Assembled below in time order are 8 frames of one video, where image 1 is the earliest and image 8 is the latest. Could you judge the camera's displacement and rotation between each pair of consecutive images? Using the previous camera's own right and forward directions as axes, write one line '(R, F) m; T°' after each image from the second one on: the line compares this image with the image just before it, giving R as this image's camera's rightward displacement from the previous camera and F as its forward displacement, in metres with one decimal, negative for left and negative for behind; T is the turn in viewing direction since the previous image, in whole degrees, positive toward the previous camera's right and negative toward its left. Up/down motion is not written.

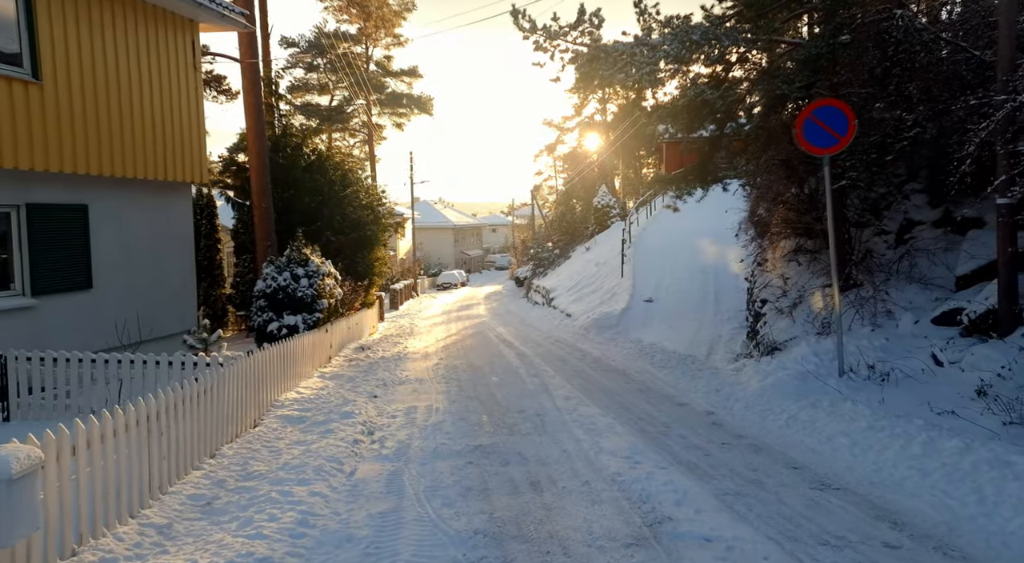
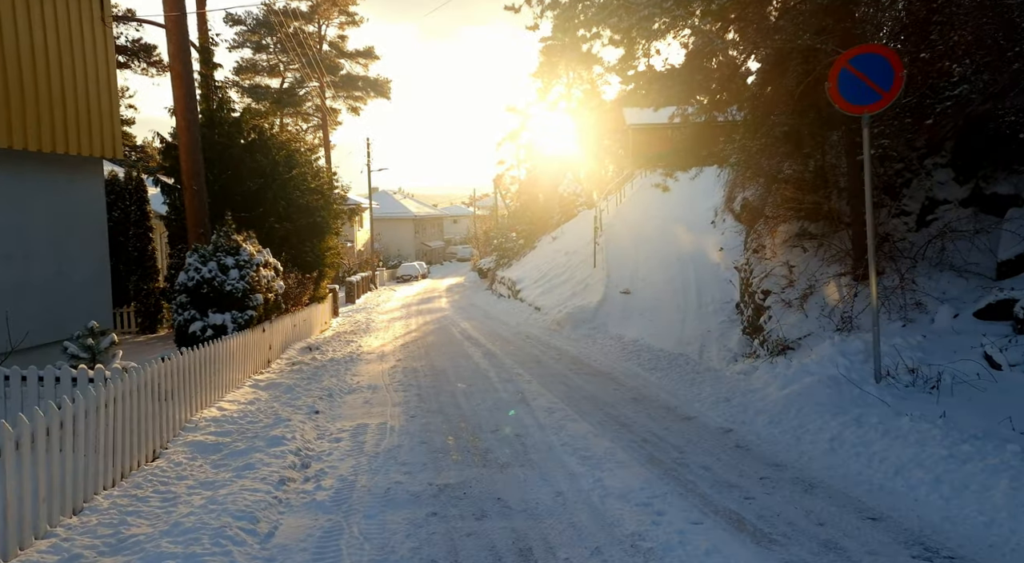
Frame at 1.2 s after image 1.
(-0.1, +1.9) m; +3°
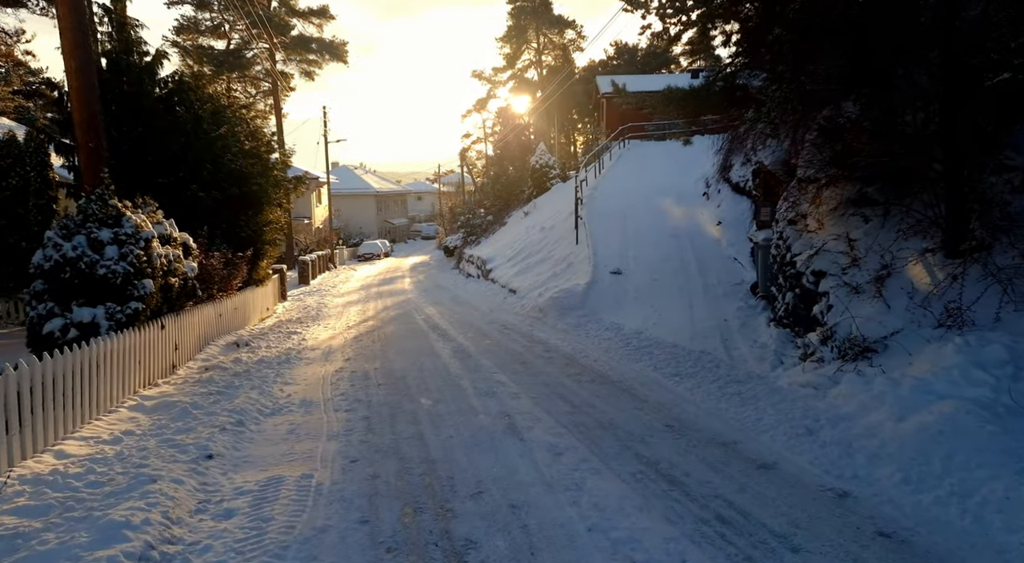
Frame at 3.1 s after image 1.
(-0.2, +2.9) m; +2°
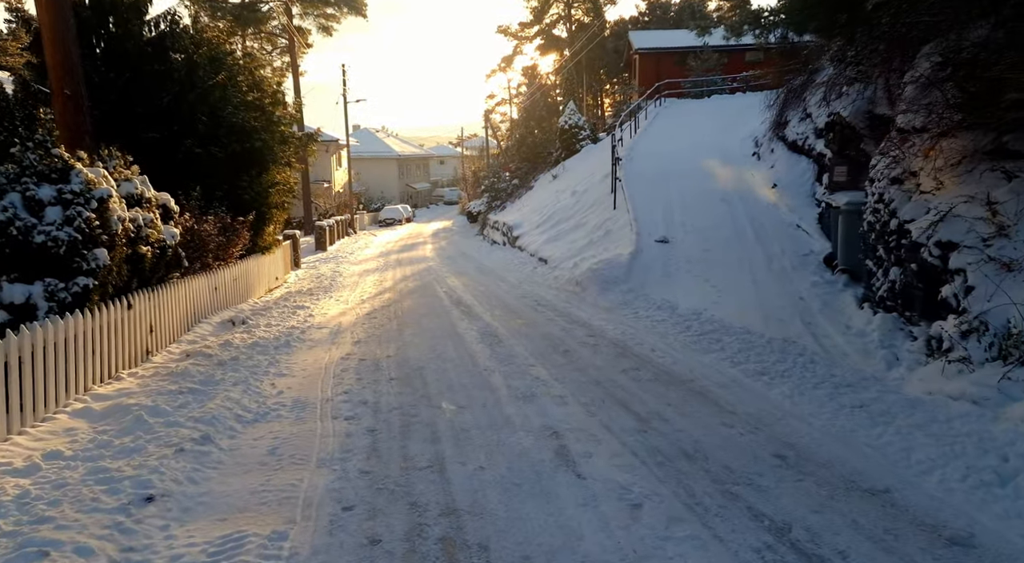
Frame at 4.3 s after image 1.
(-0.2, +1.9) m; -2°
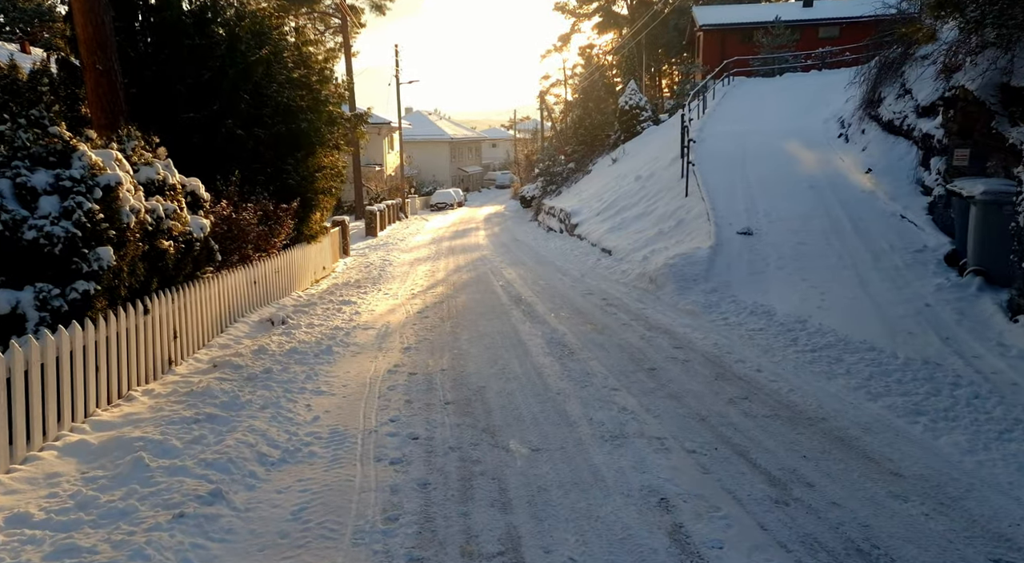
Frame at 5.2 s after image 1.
(-0.3, +1.4) m; -4°
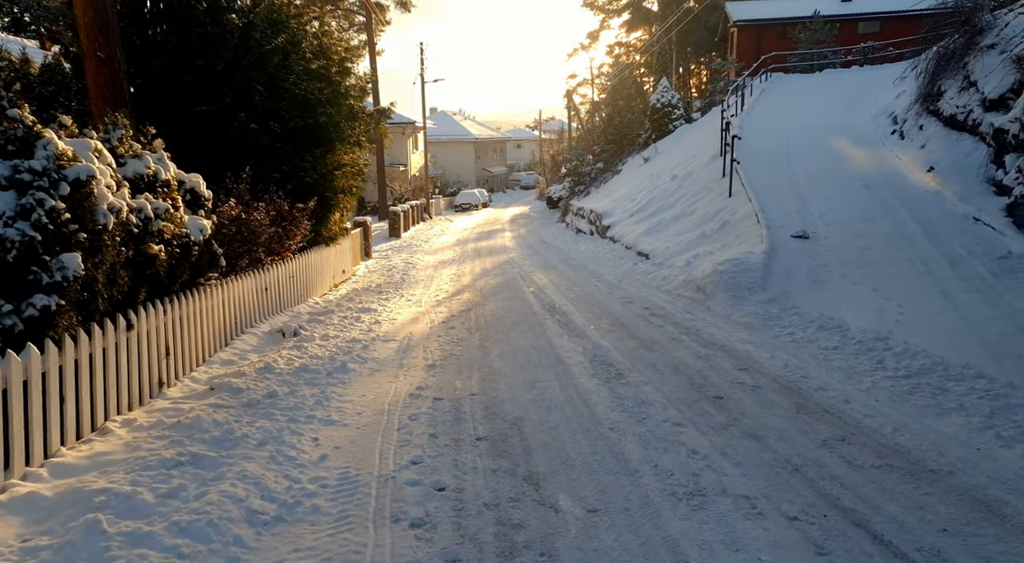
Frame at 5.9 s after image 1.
(-0.2, +1.1) m; -2°
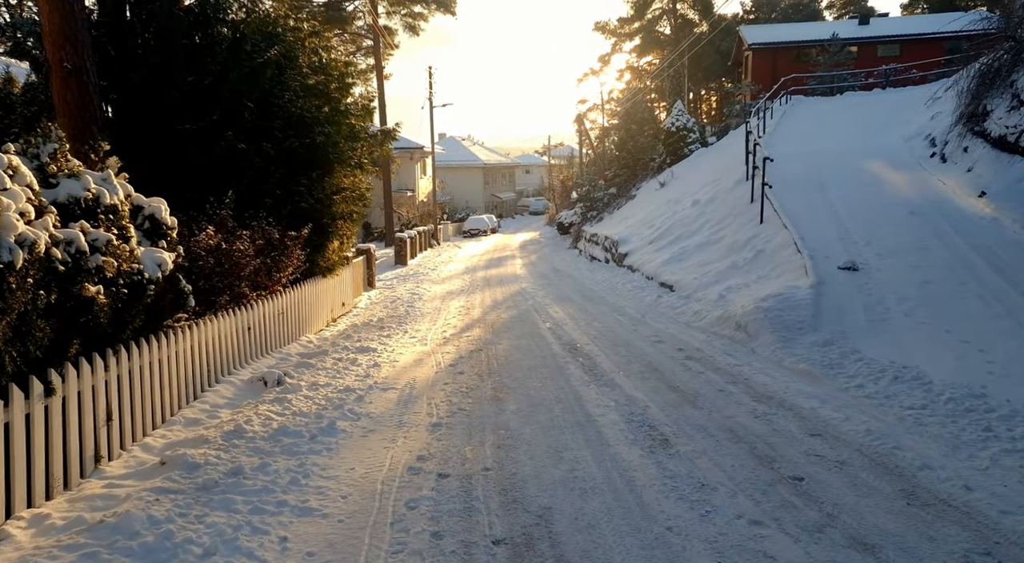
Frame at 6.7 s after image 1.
(-0.1, +1.3) m; -1°
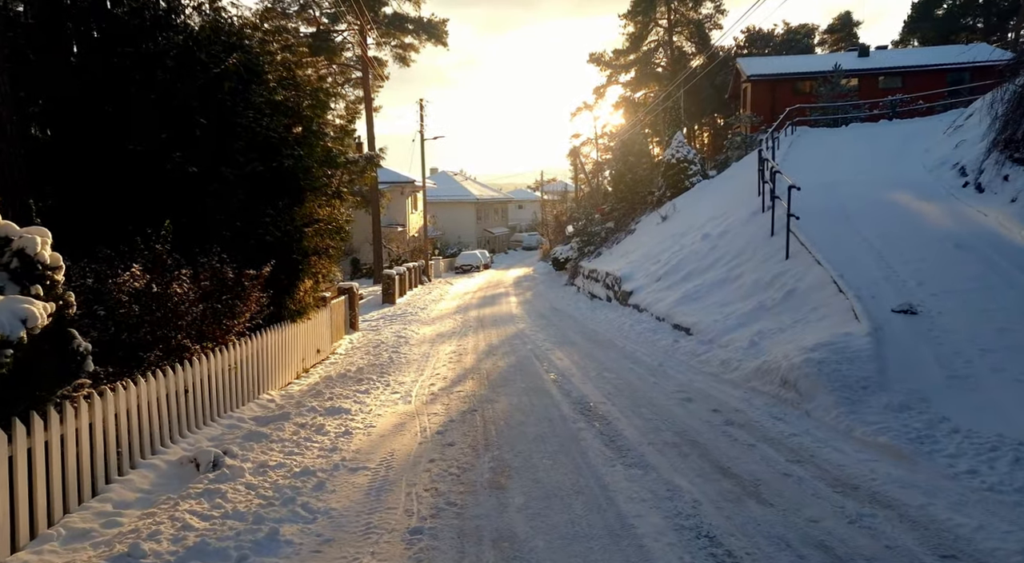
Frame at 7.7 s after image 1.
(-0.1, +1.8) m; +1°
